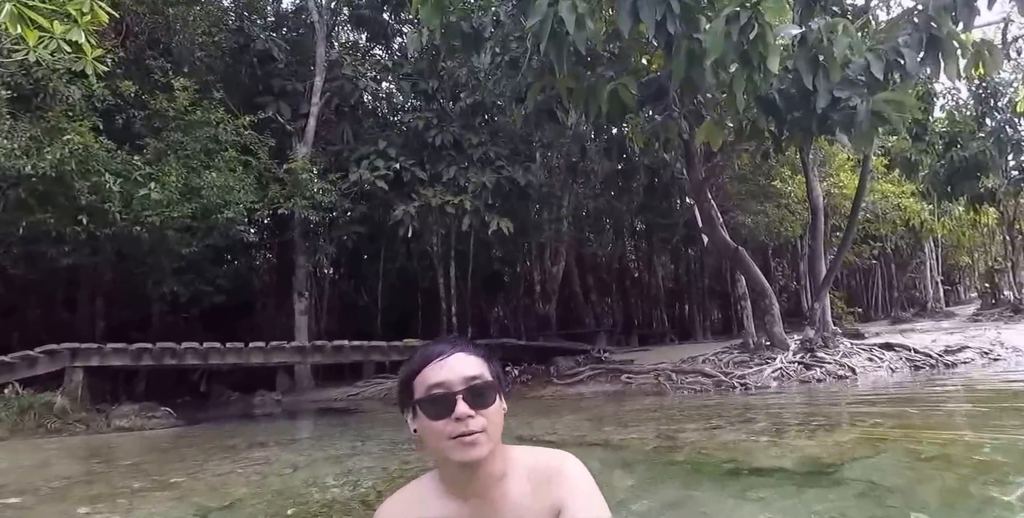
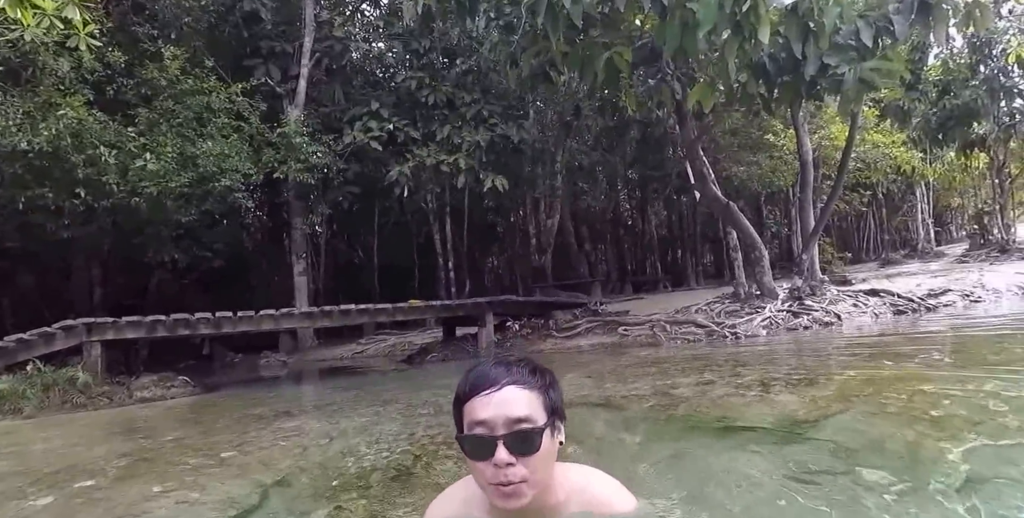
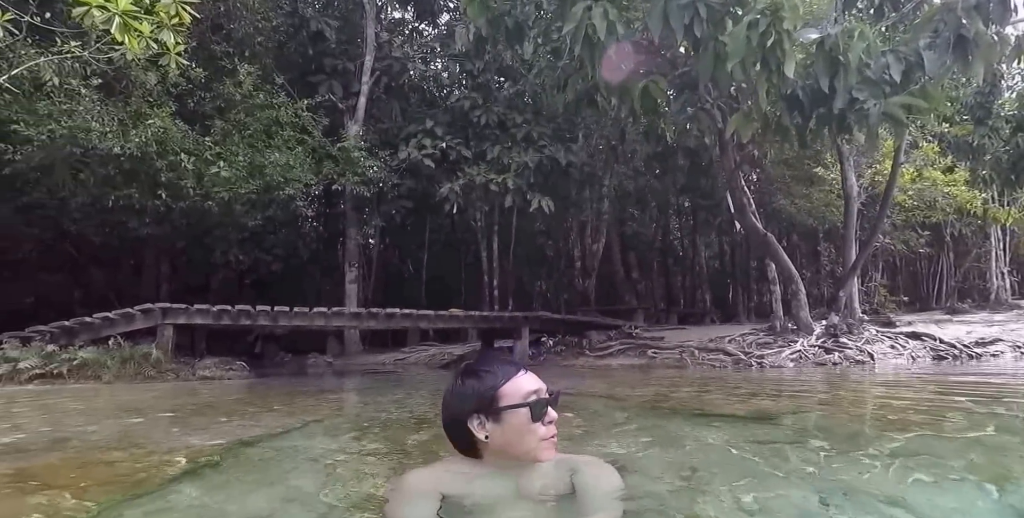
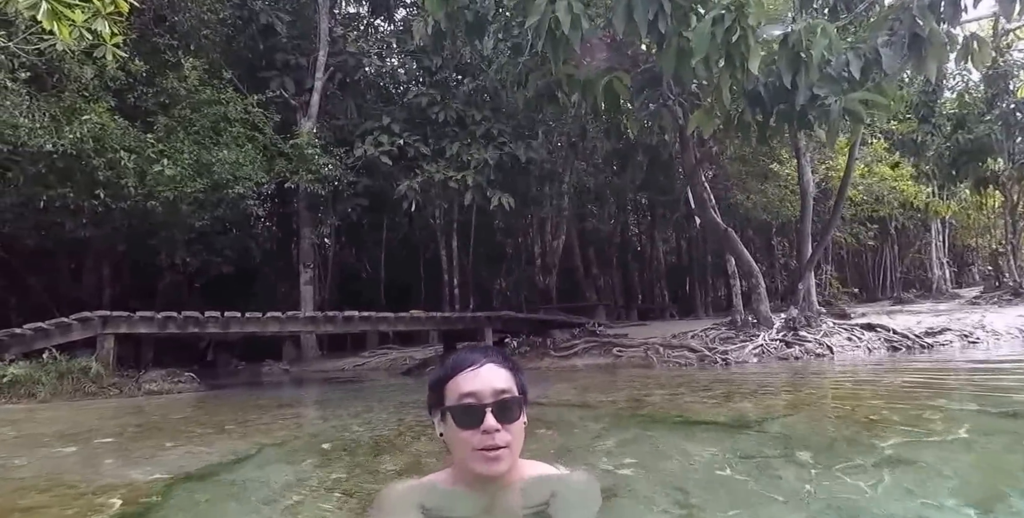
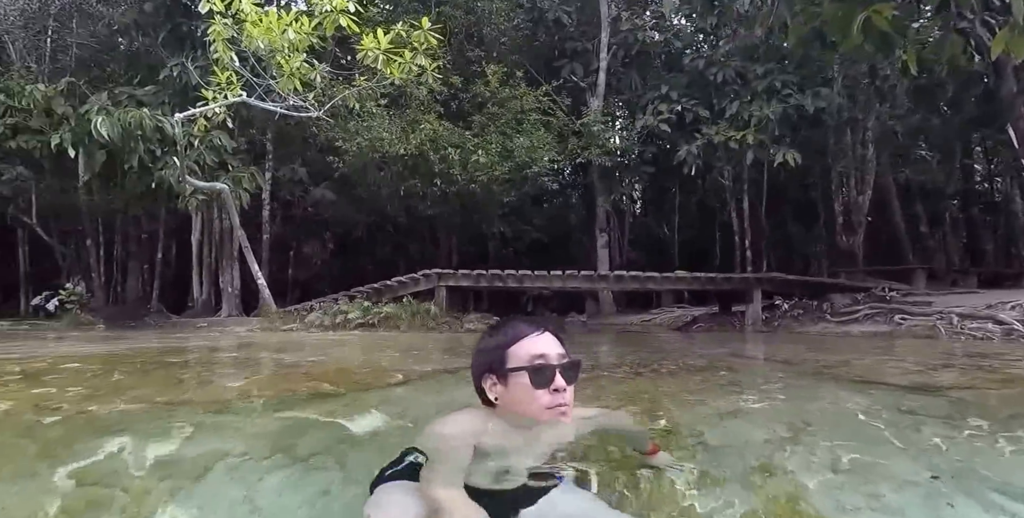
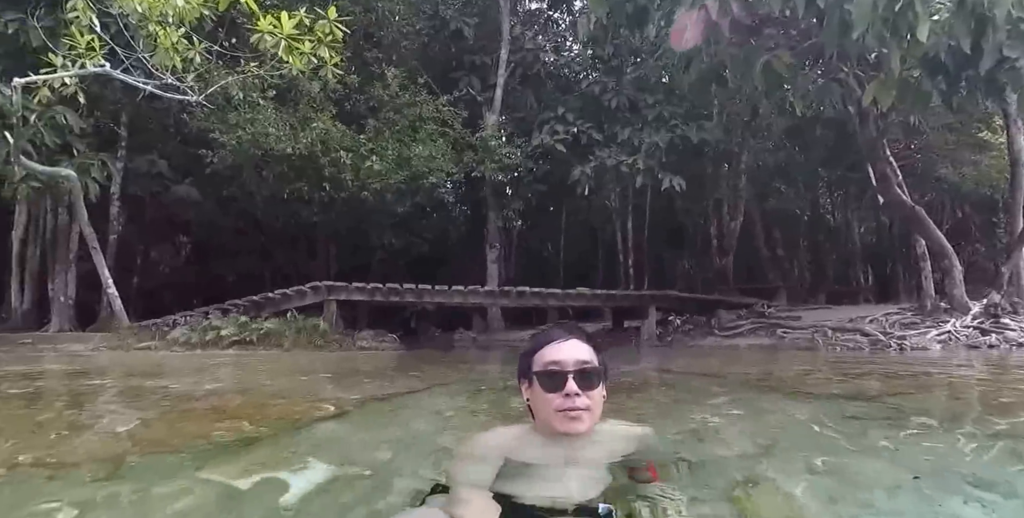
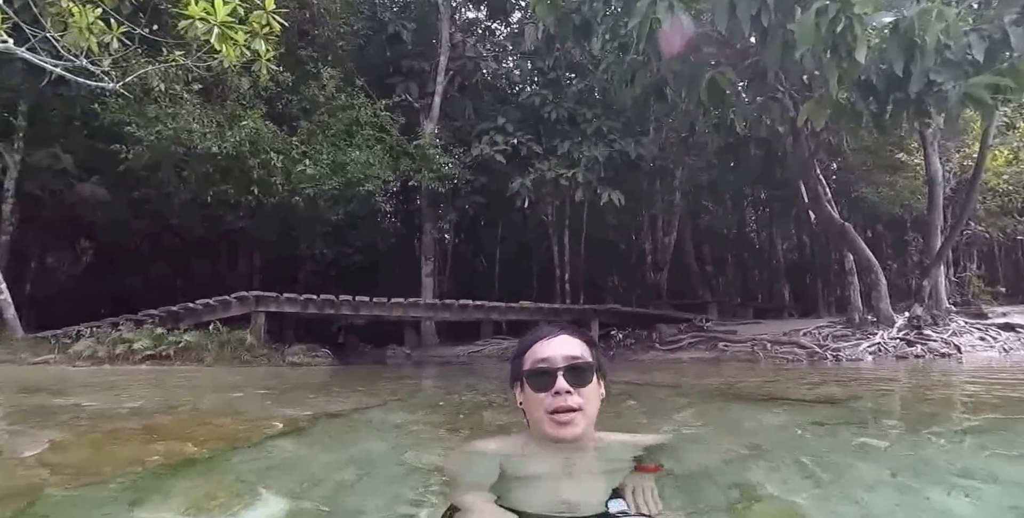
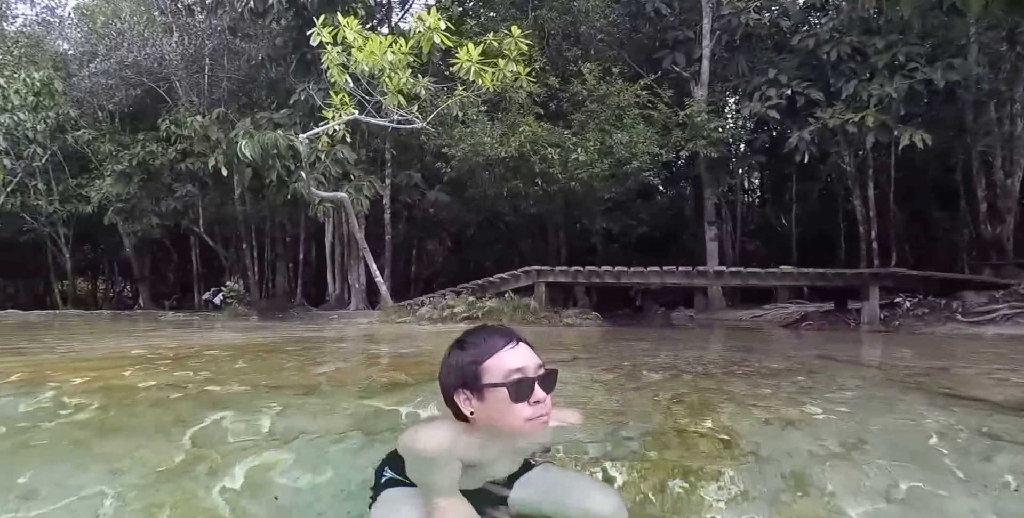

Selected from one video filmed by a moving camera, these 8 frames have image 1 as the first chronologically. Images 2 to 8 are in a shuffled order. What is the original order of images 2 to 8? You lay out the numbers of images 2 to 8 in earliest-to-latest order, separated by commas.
2, 4, 3, 7, 6, 5, 8
